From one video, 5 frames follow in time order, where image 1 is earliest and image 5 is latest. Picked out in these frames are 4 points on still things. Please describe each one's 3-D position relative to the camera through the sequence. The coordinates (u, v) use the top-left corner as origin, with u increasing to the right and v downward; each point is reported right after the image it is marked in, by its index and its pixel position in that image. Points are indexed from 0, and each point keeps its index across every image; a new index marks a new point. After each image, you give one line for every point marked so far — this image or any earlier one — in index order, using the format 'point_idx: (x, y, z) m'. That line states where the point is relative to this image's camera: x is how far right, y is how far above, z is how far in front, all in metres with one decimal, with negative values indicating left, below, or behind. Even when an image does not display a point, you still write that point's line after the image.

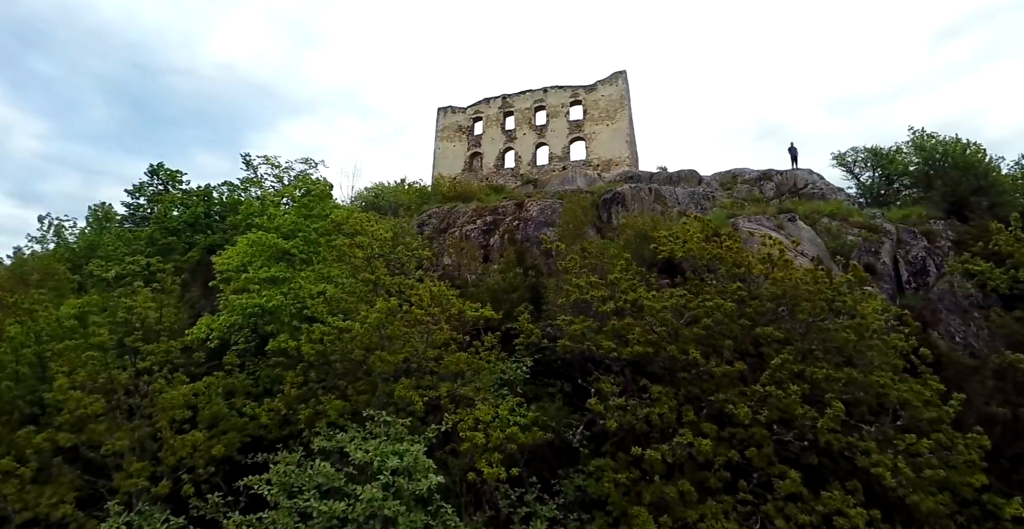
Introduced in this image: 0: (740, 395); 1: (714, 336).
0: (+3.3, -1.9, +8.6) m
1: (+3.2, -1.1, +9.5) m
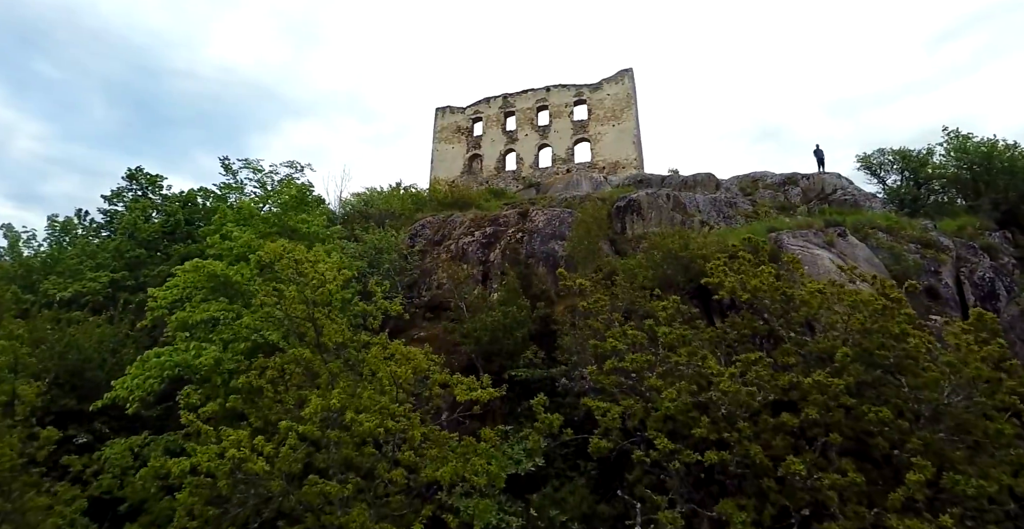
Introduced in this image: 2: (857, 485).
0: (+3.4, -2.5, +5.9) m
1: (+3.3, -1.8, +6.8) m
2: (+3.5, -2.3, +6.2) m
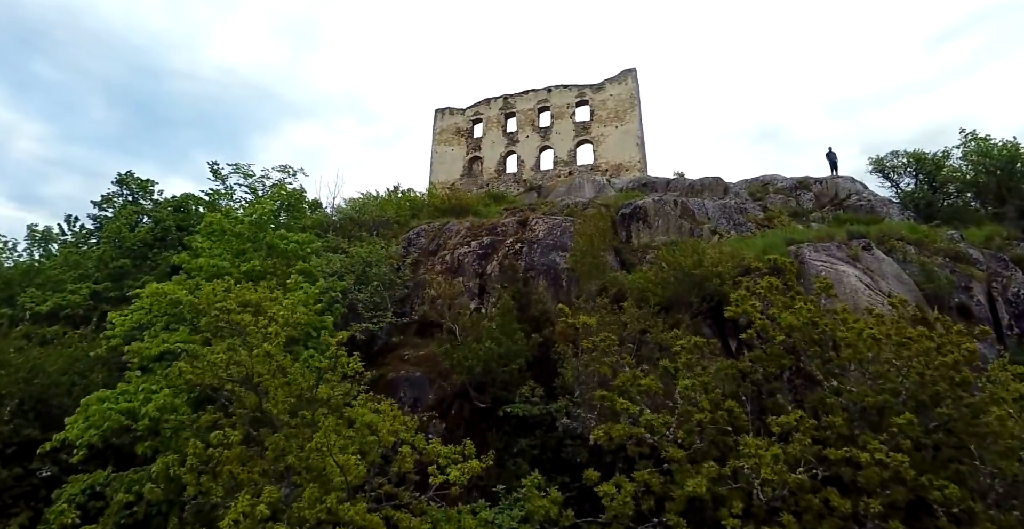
0: (+3.3, -2.9, +4.7) m
1: (+3.2, -2.1, +5.5) m
2: (+3.4, -2.6, +5.0) m
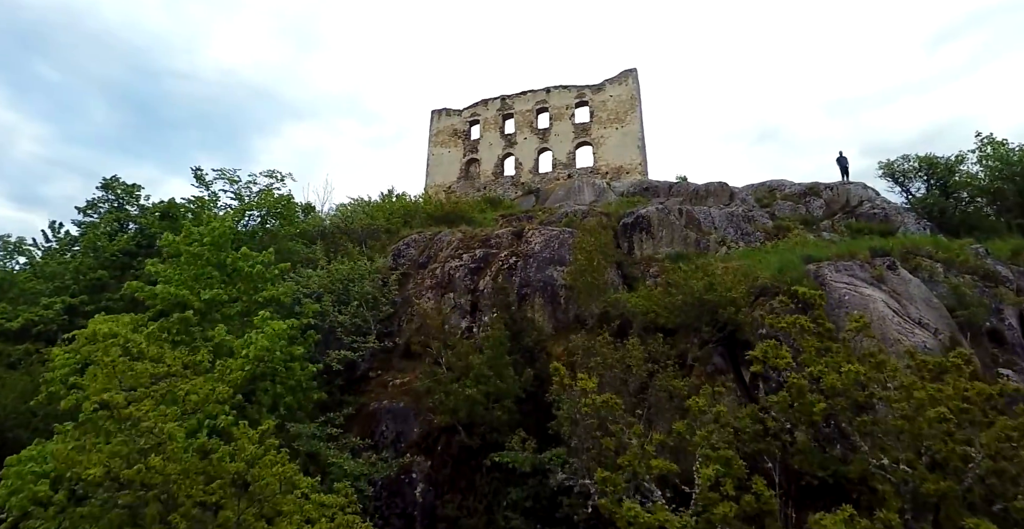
0: (+3.1, -3.4, +3.5) m
1: (+3.0, -2.6, +4.3) m
2: (+3.3, -3.1, +3.8) m
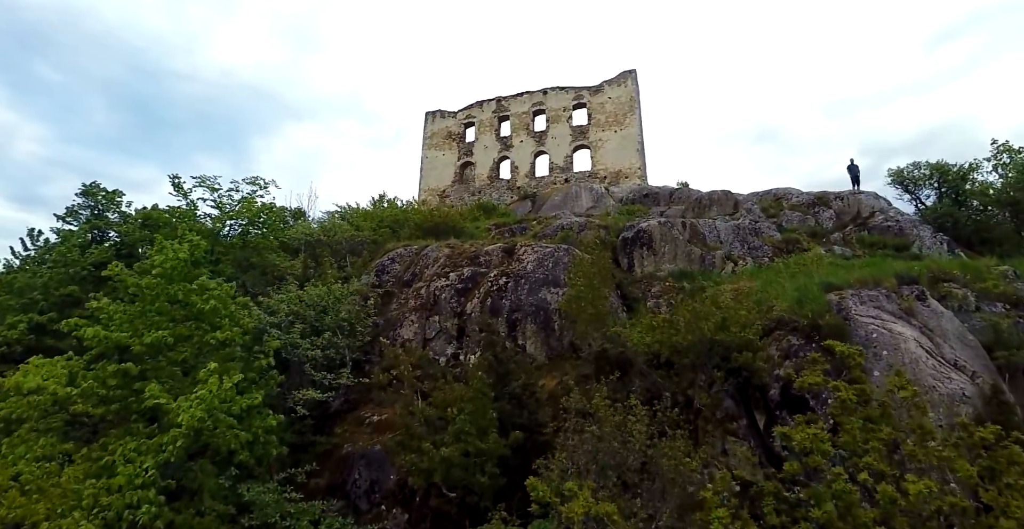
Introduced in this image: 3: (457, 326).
0: (+2.9, -4.0, +2.1) m
1: (+2.8, -3.2, +2.9) m
2: (+3.0, -3.7, +2.4) m
3: (-1.4, -1.6, +16.0) m
